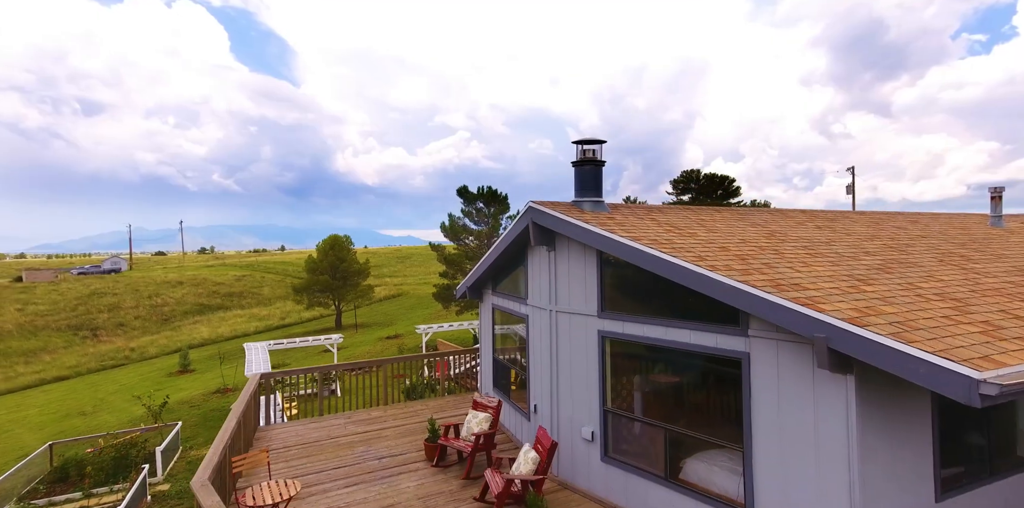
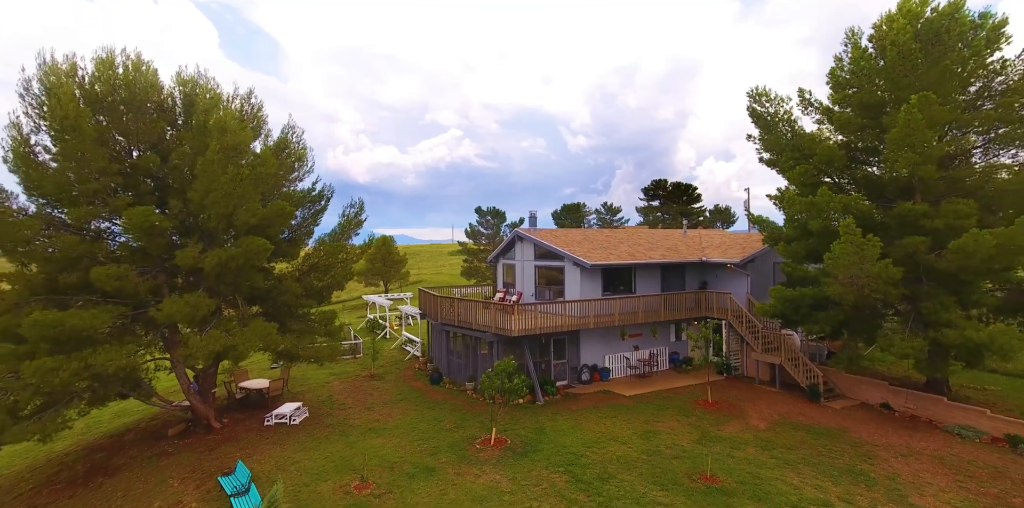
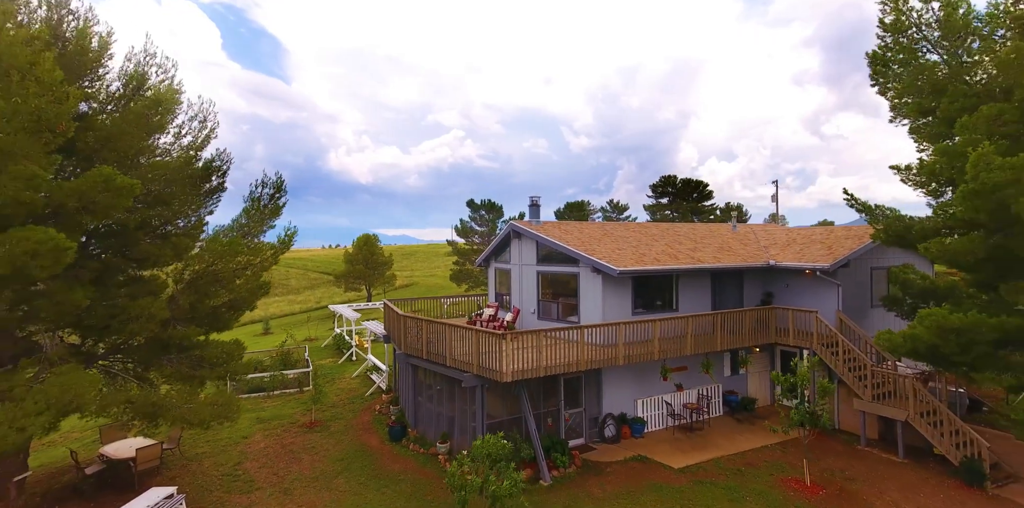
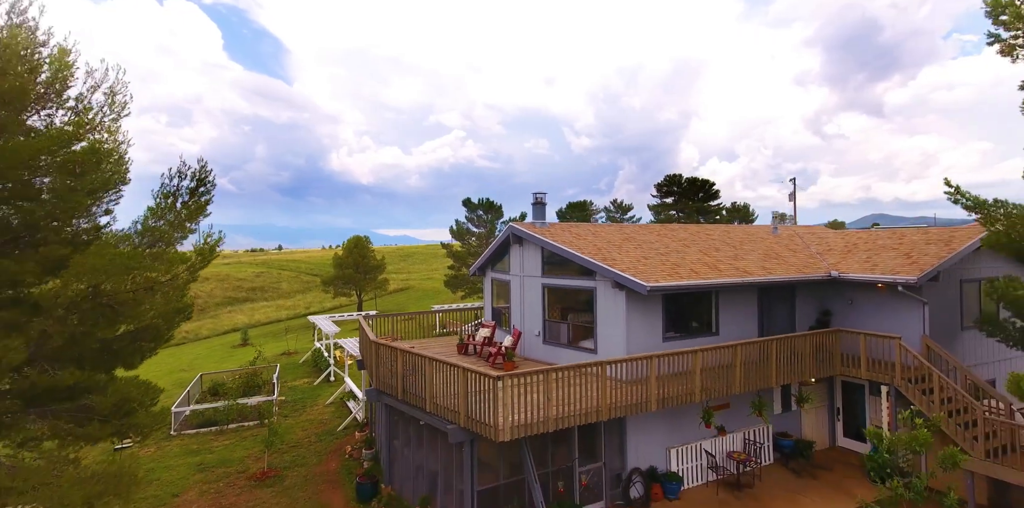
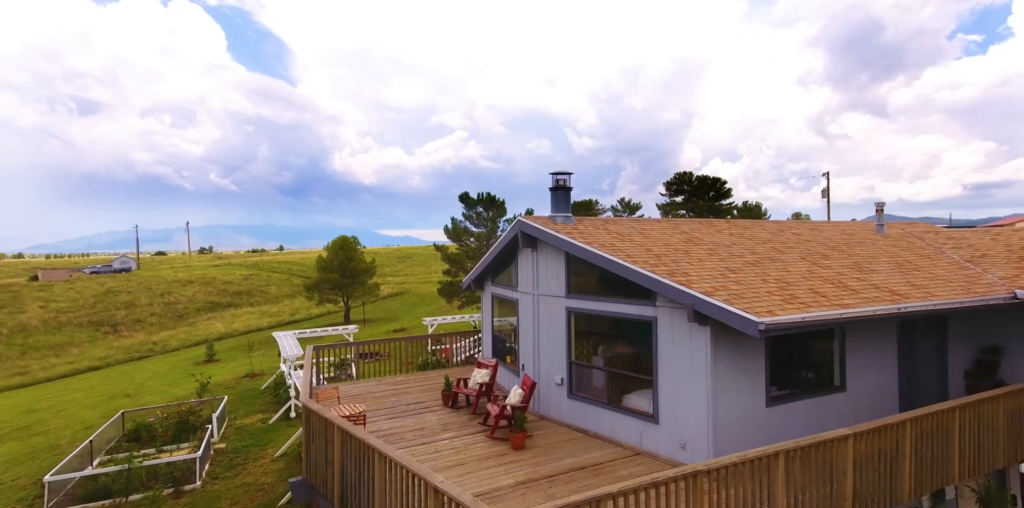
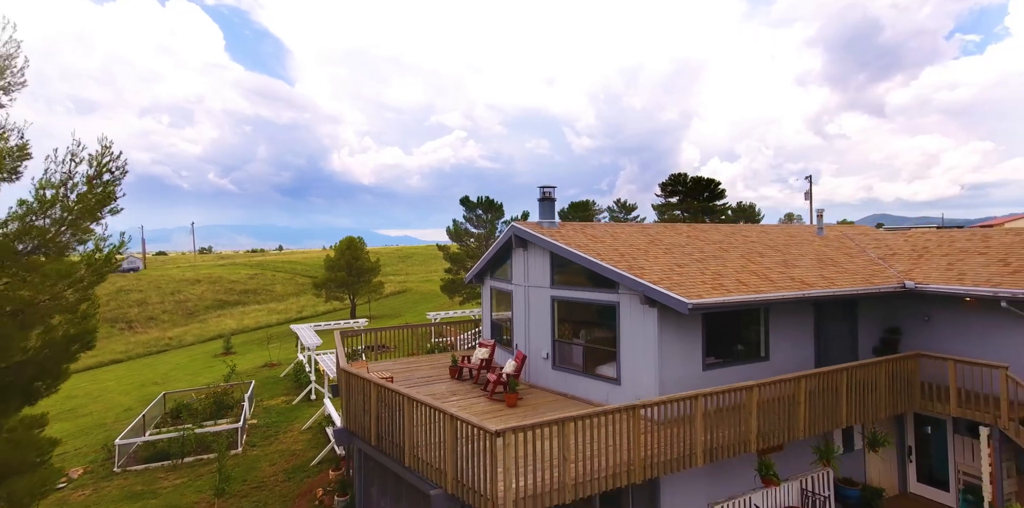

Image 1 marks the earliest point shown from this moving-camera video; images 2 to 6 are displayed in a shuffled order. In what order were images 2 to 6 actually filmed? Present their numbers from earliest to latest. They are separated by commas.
5, 6, 4, 3, 2
